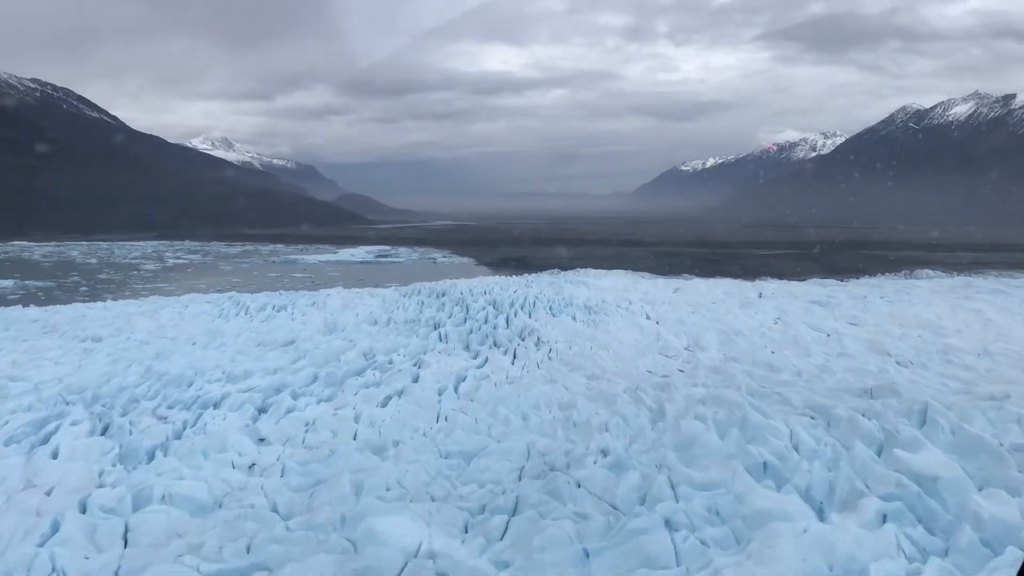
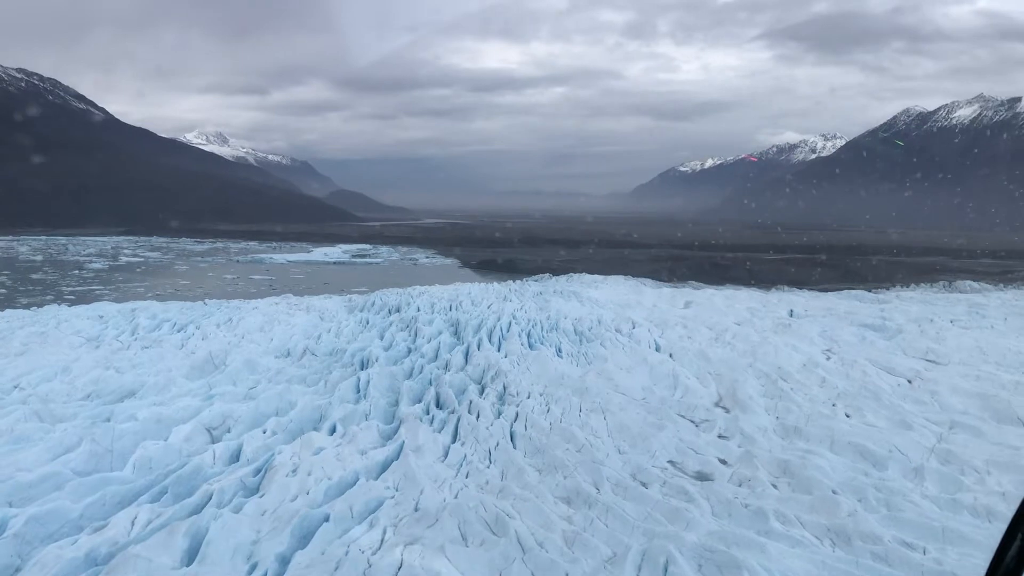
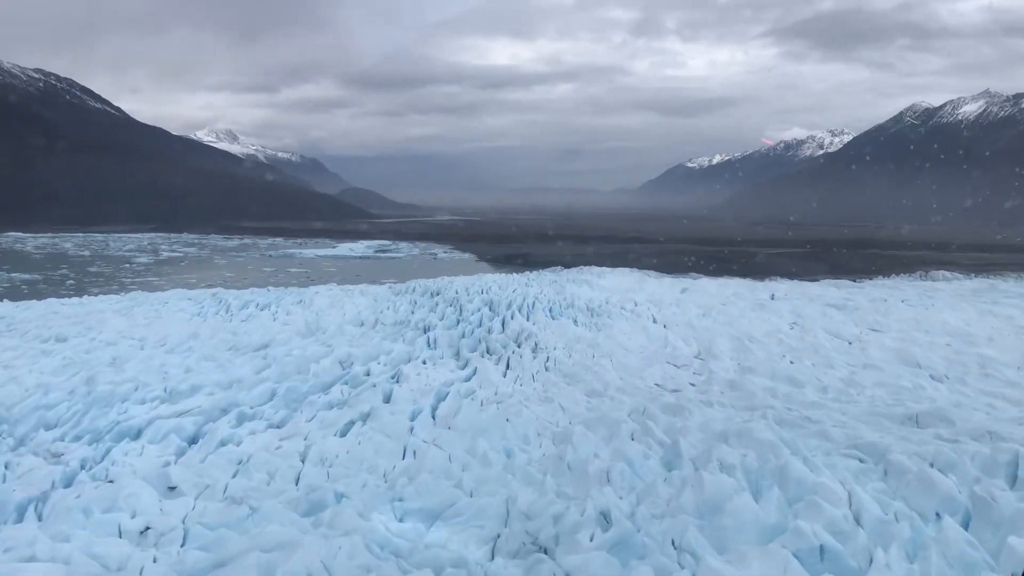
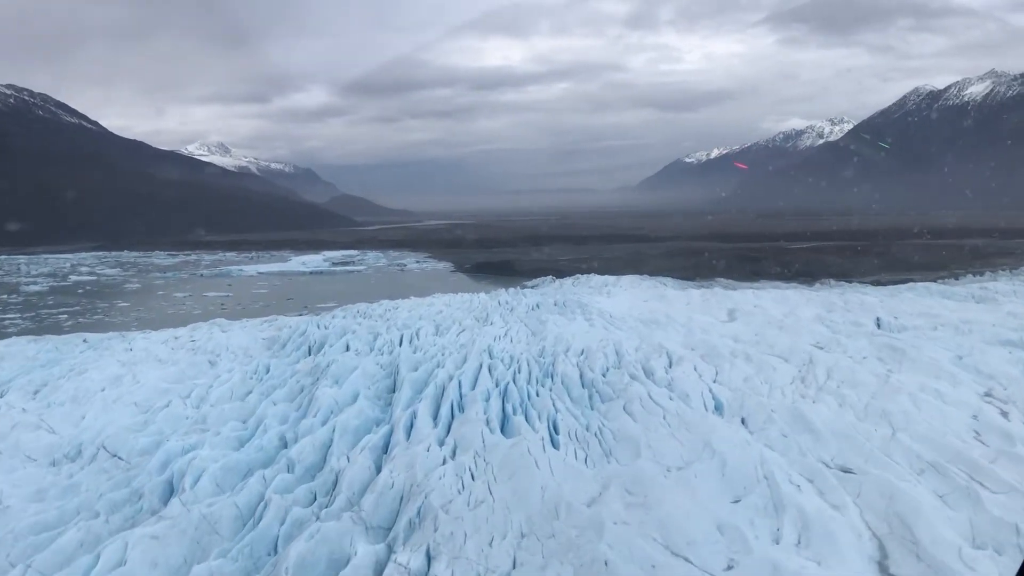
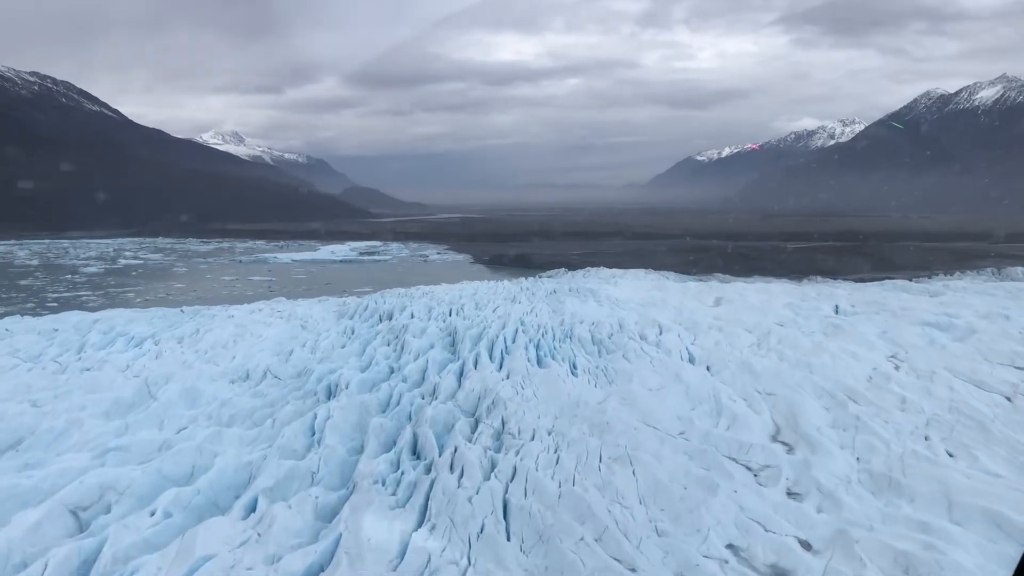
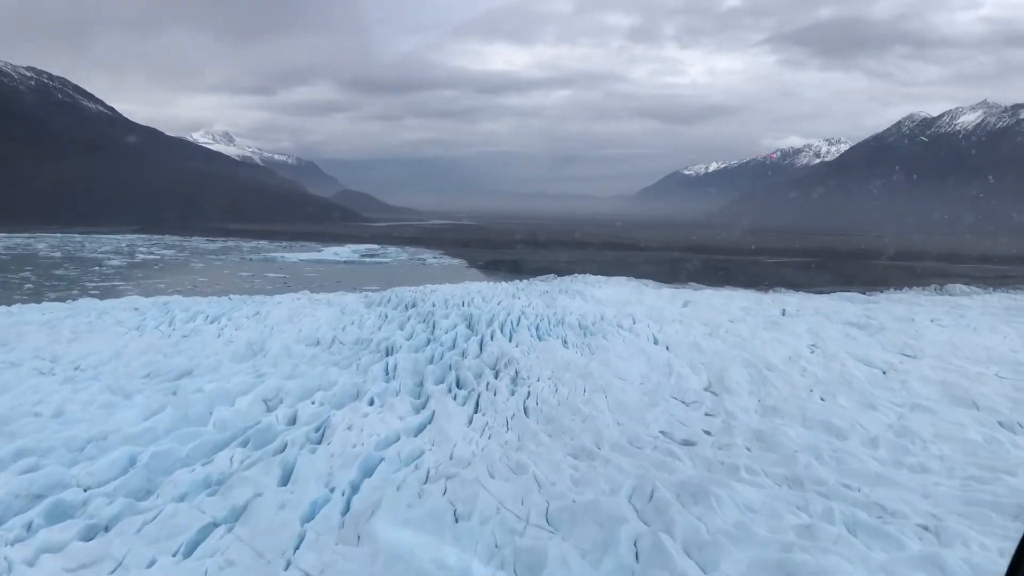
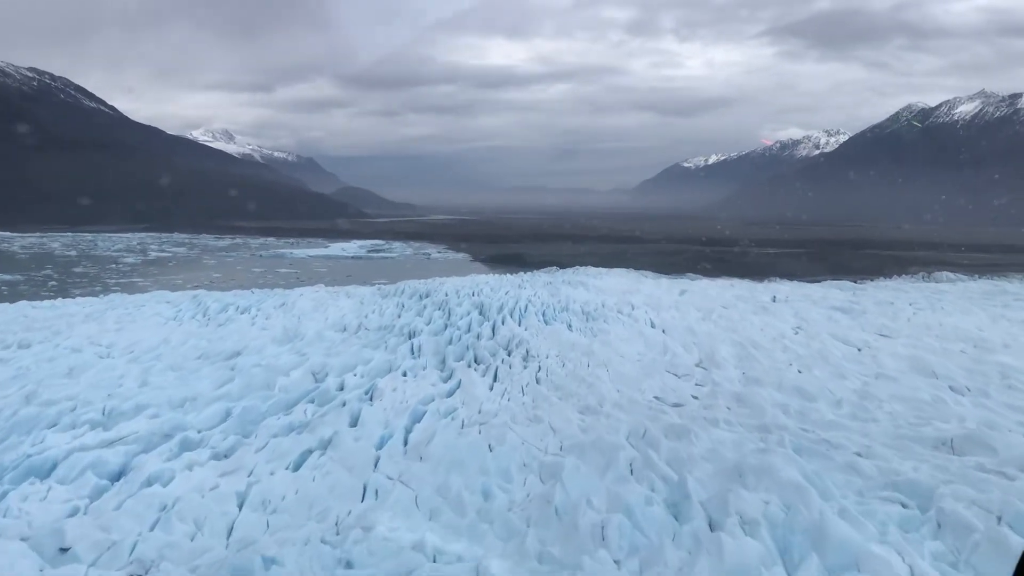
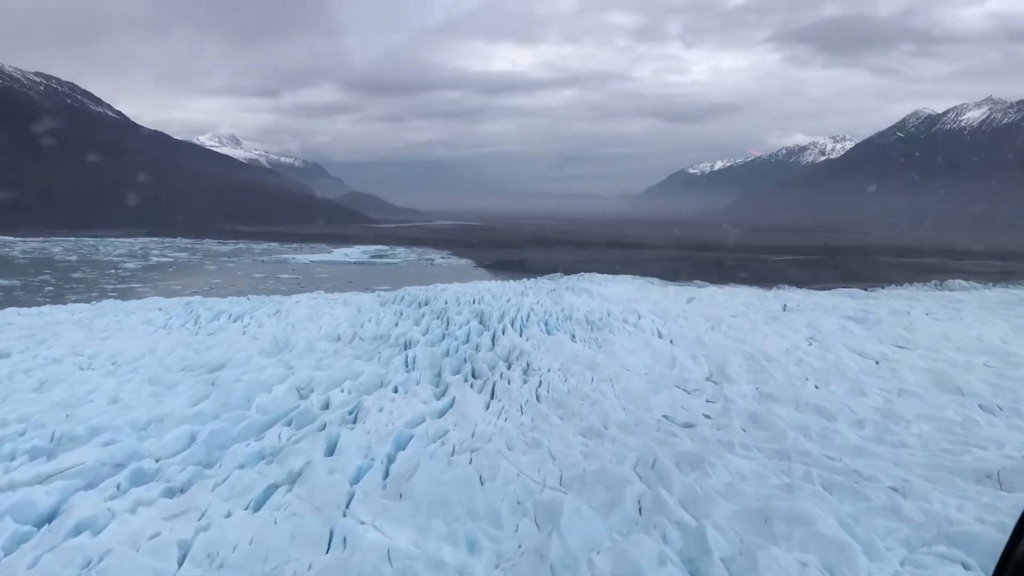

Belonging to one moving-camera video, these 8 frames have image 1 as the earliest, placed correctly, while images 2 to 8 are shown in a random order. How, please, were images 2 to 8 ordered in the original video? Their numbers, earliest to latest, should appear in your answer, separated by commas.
3, 7, 8, 6, 2, 5, 4
